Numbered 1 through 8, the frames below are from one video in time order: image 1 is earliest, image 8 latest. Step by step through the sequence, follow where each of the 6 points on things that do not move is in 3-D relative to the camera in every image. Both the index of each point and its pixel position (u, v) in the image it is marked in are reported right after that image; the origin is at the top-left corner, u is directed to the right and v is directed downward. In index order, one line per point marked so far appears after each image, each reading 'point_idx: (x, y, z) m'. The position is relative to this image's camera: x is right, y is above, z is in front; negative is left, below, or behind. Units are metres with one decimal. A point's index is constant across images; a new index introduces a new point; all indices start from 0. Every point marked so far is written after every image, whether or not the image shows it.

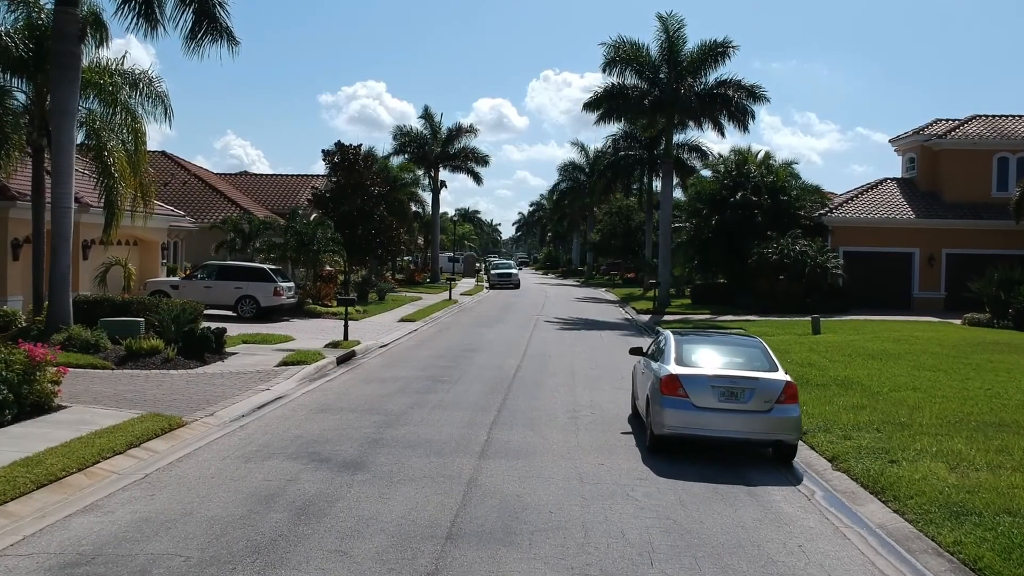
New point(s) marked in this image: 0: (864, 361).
0: (+6.3, -1.3, +17.8) m
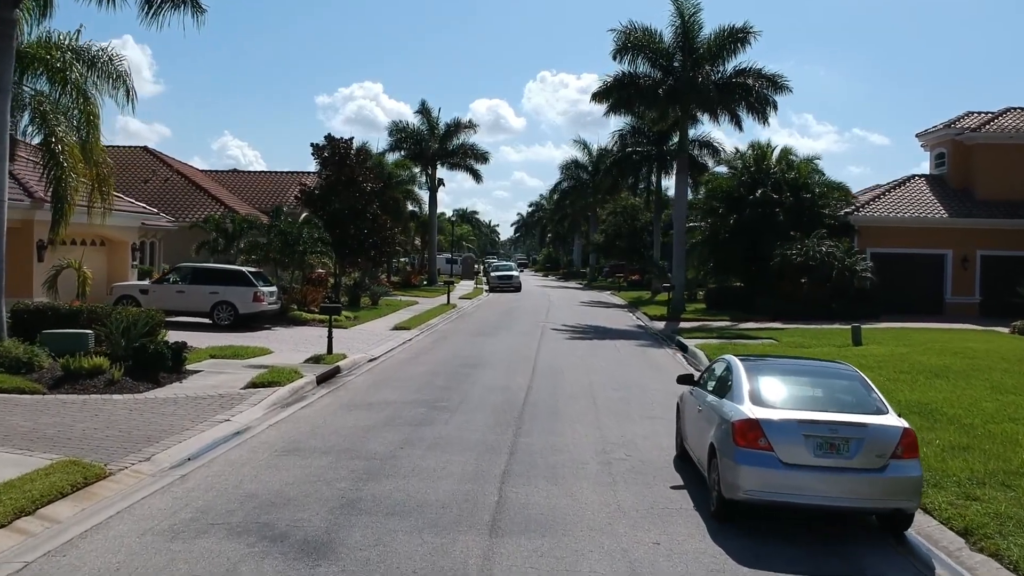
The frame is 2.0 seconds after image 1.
0: (+6.5, -1.4, +15.3) m
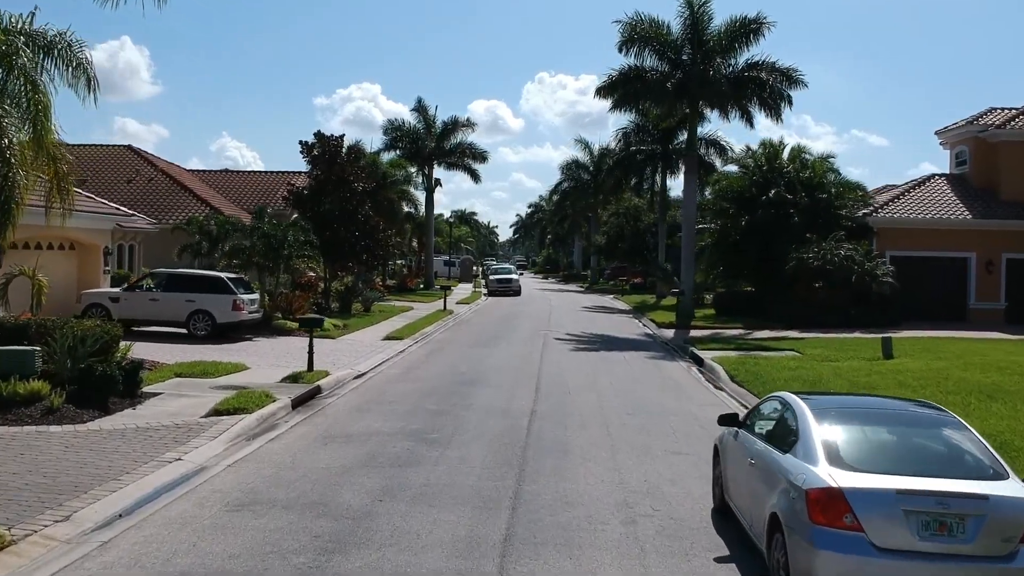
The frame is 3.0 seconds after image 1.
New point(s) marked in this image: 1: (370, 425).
0: (+6.5, -1.6, +13.5) m
1: (-1.7, -1.6, +12.0) m
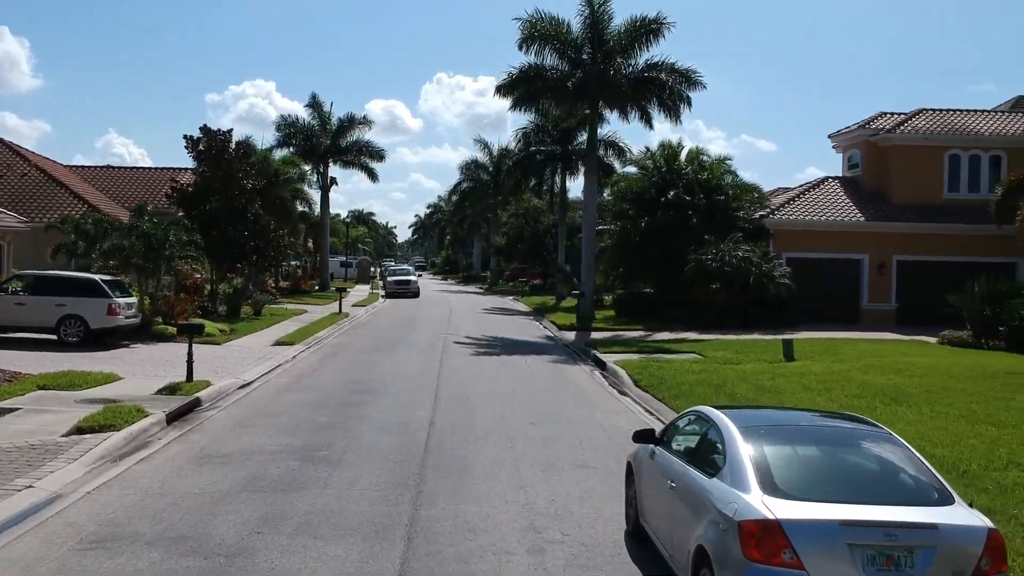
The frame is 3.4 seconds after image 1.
0: (+5.1, -1.6, +13.4) m
1: (-2.9, -1.7, +11.0) m
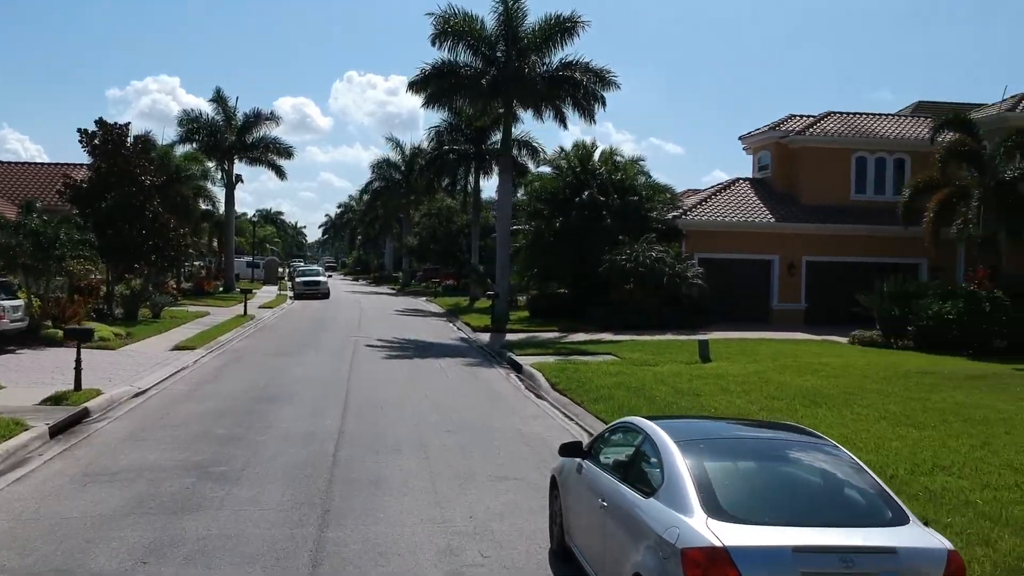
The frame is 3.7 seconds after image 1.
0: (+4.0, -1.6, +13.2) m
1: (-3.7, -1.7, +10.1) m
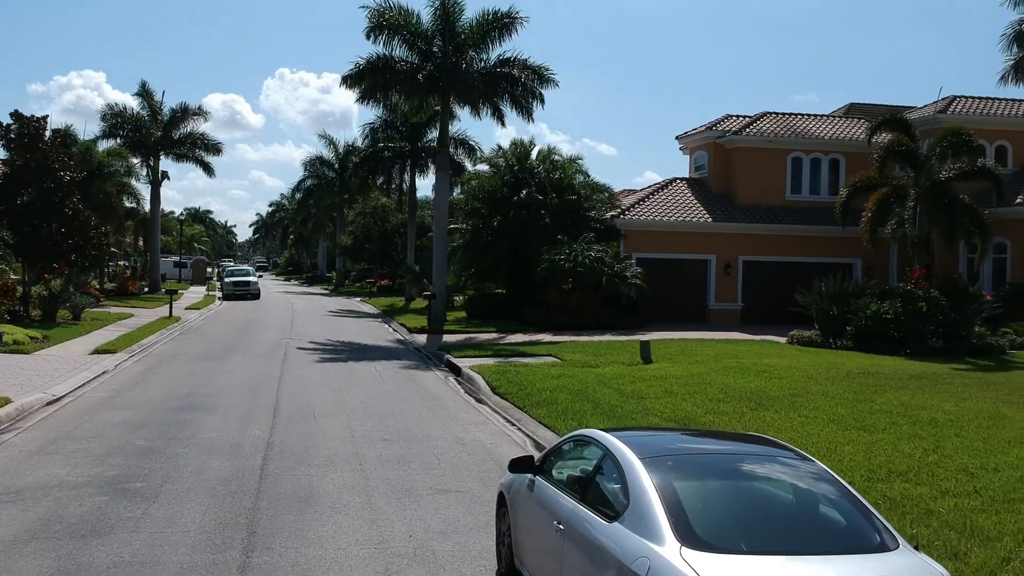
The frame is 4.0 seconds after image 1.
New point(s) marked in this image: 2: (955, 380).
0: (+3.2, -1.6, +12.9) m
1: (-4.3, -1.7, +9.3) m
2: (+7.4, -1.6, +16.8) m
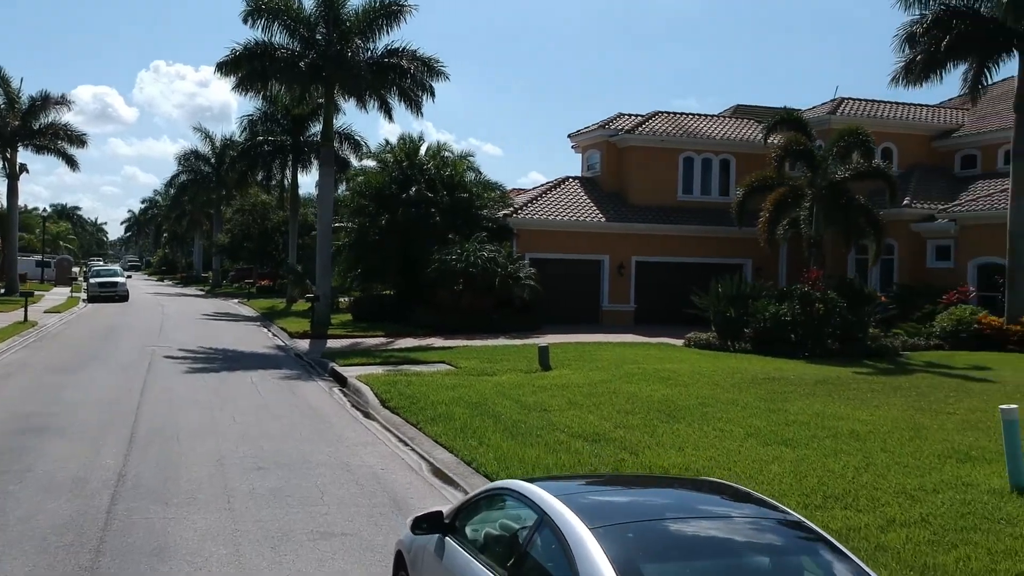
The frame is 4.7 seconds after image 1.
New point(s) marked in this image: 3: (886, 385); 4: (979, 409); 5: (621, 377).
0: (+2.0, -1.7, +12.0) m
1: (-5.1, -1.8, +7.6) m
2: (+5.7, -1.6, +16.3) m
3: (+6.1, -1.6, +16.3) m
4: (+6.4, -1.7, +13.7) m
5: (+1.9, -1.5, +16.5) m
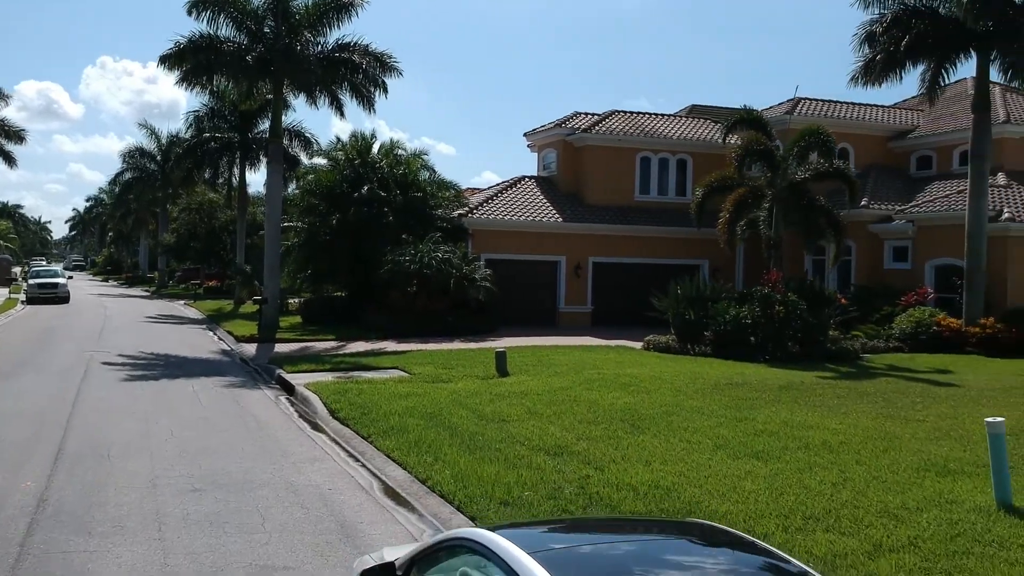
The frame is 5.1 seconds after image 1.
0: (+1.5, -1.7, +11.5) m
1: (-5.4, -1.8, +6.7) m
2: (+5.0, -1.6, +16.0) m
3: (+5.4, -1.7, +15.9) m
4: (+5.9, -1.7, +13.3) m
5: (+1.1, -1.5, +16.0) m
